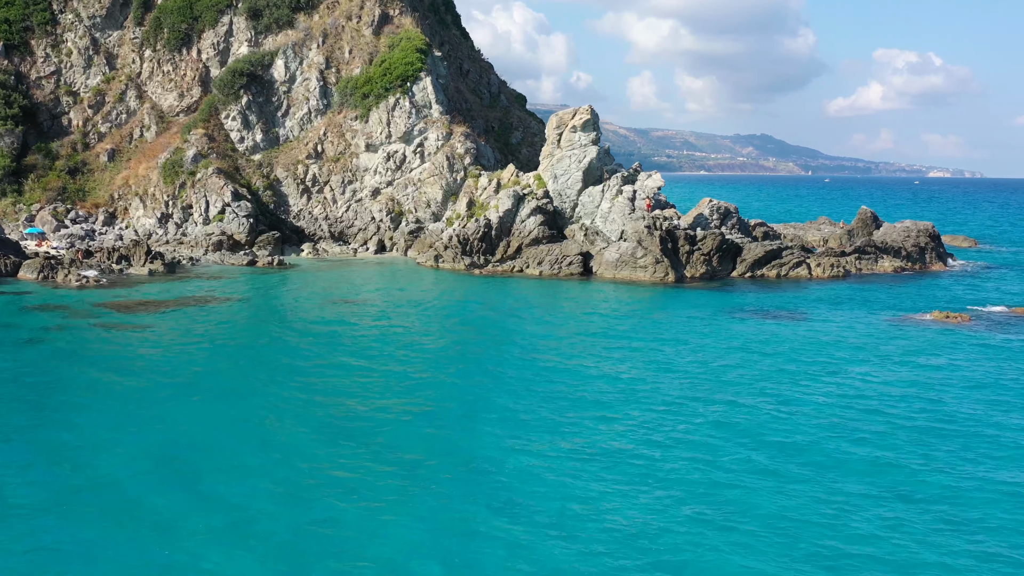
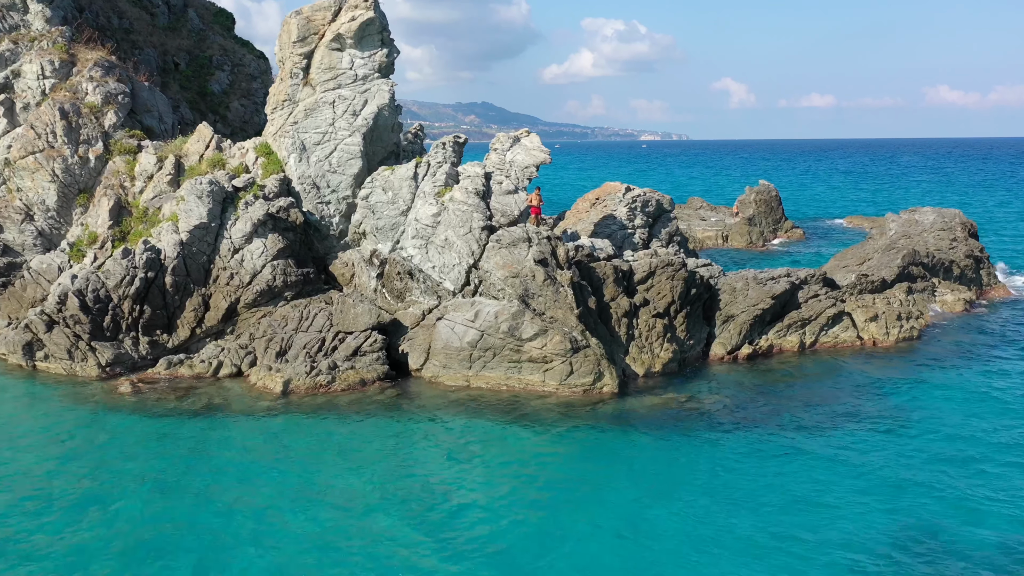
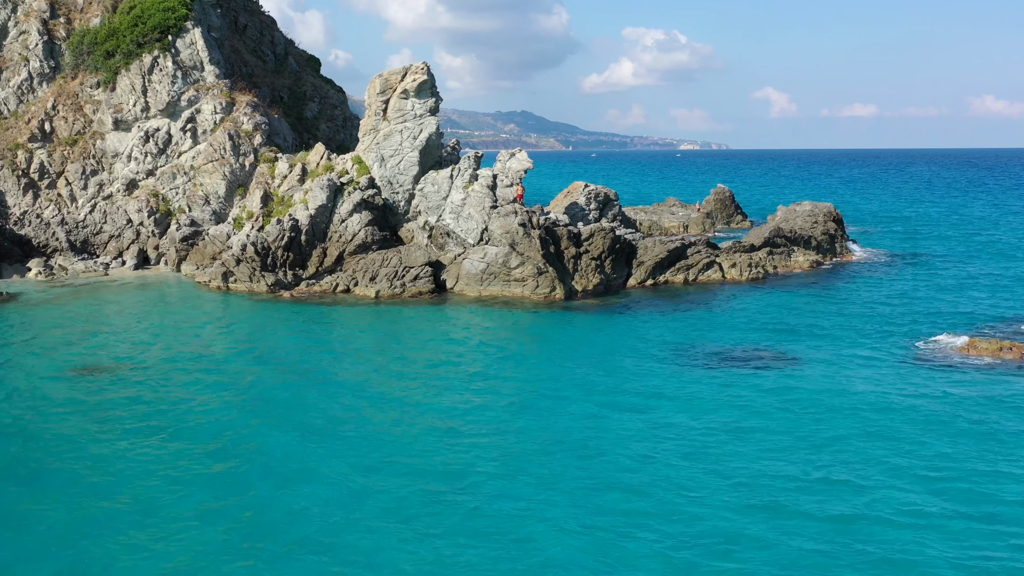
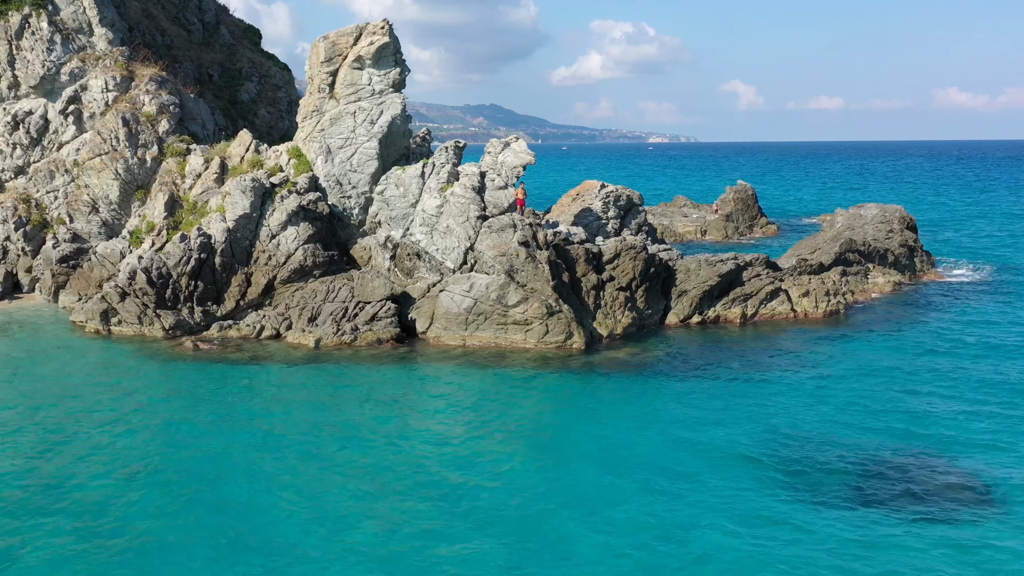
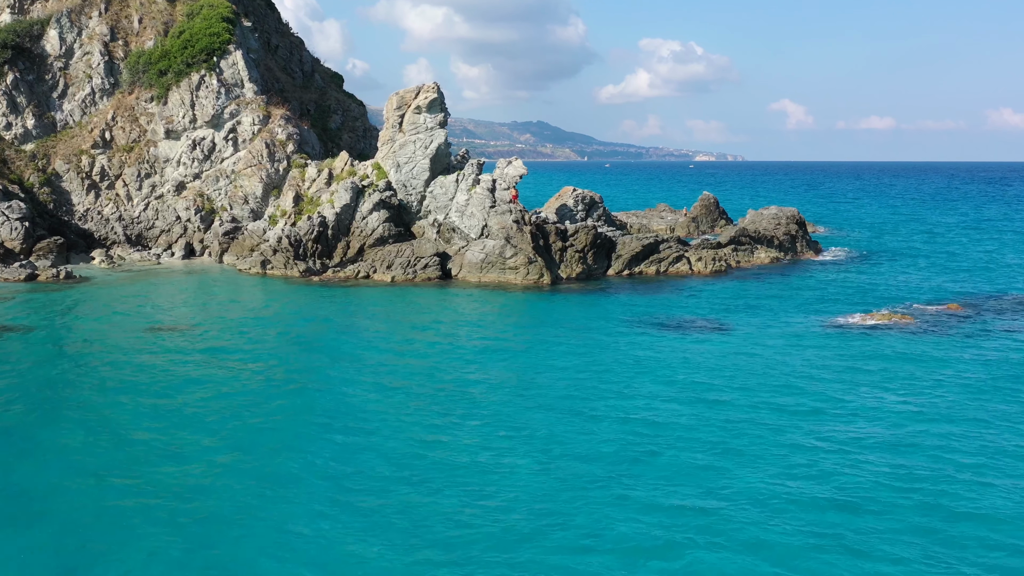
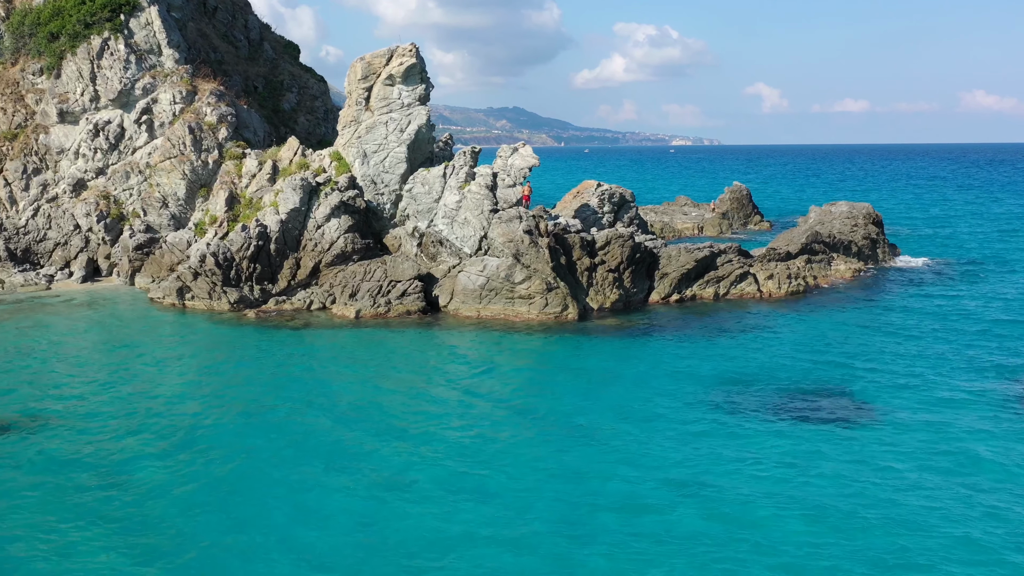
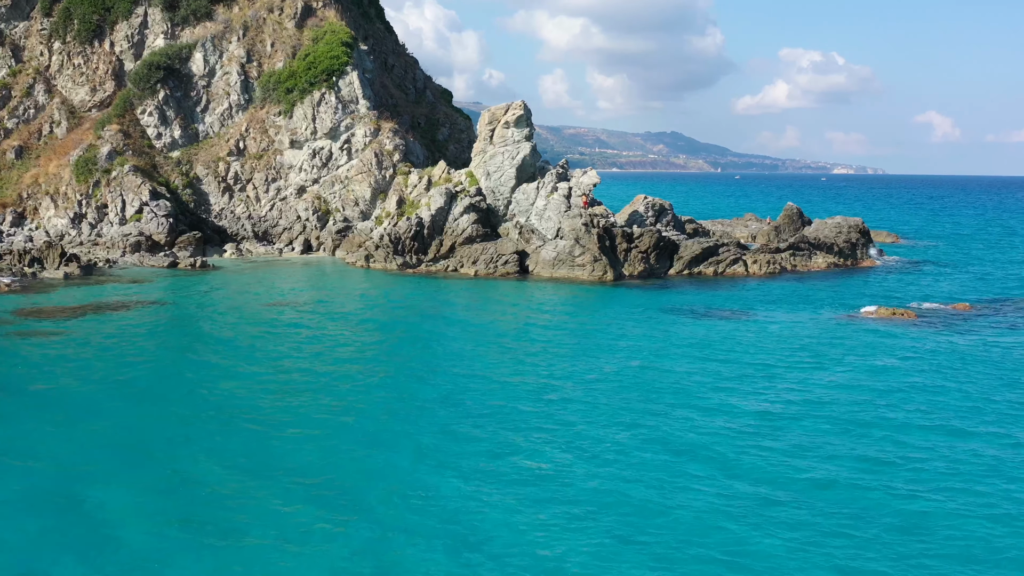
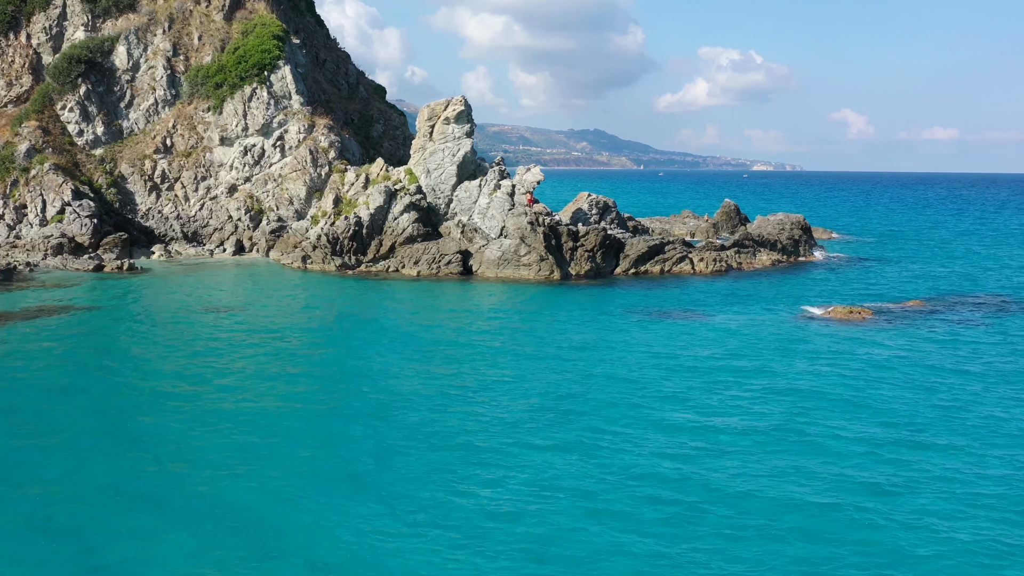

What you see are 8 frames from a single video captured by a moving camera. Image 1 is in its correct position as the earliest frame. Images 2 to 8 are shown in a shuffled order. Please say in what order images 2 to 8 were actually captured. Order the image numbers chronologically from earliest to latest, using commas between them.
7, 8, 5, 3, 6, 4, 2
